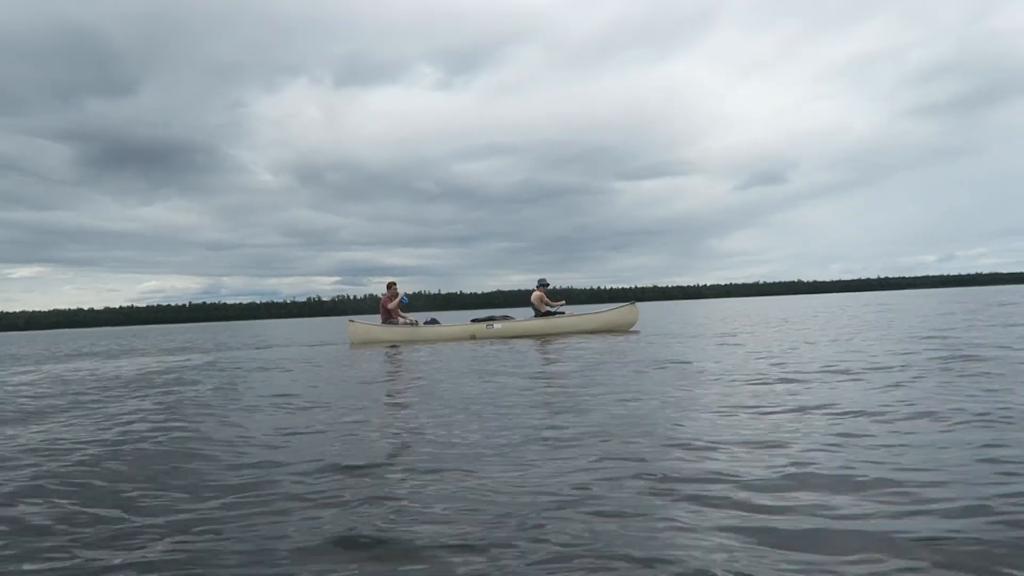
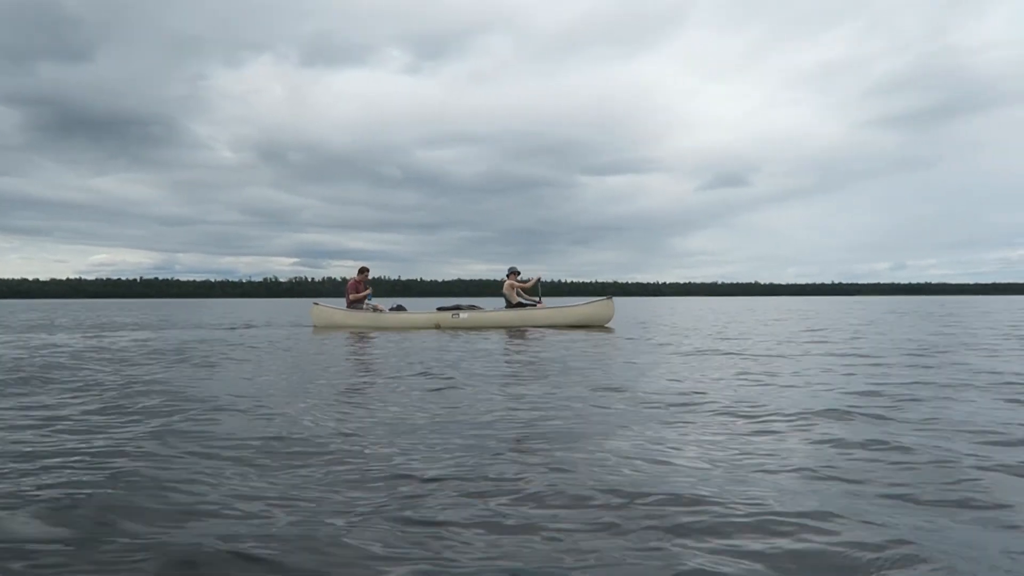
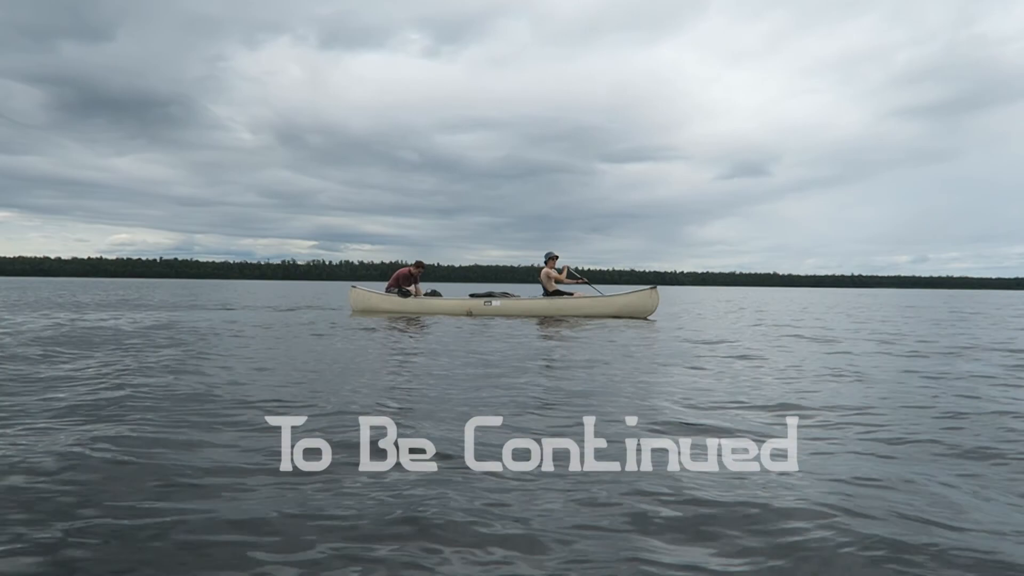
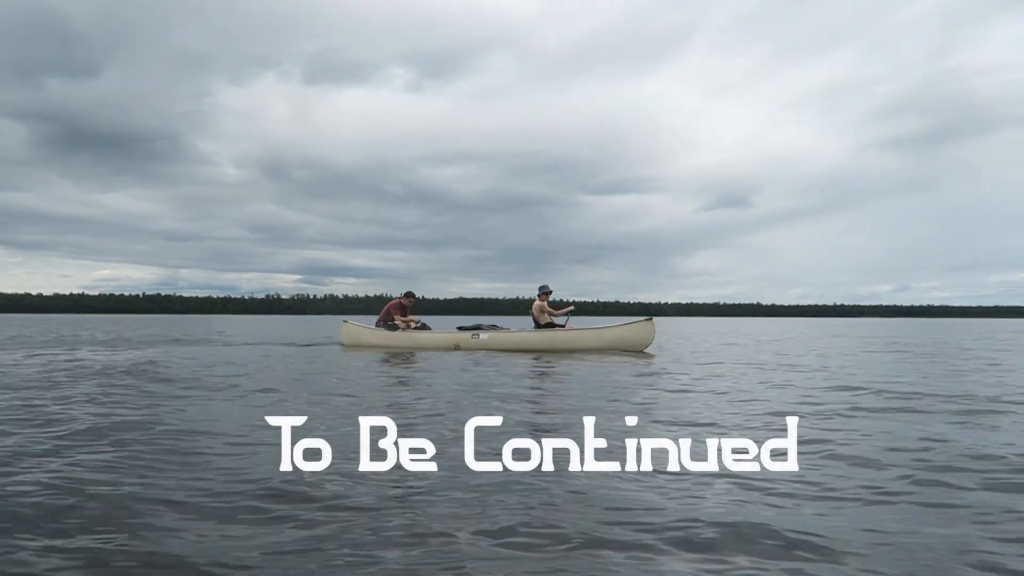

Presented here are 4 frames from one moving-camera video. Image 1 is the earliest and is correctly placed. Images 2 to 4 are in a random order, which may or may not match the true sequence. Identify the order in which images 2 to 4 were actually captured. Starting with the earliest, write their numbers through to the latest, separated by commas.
2, 3, 4
